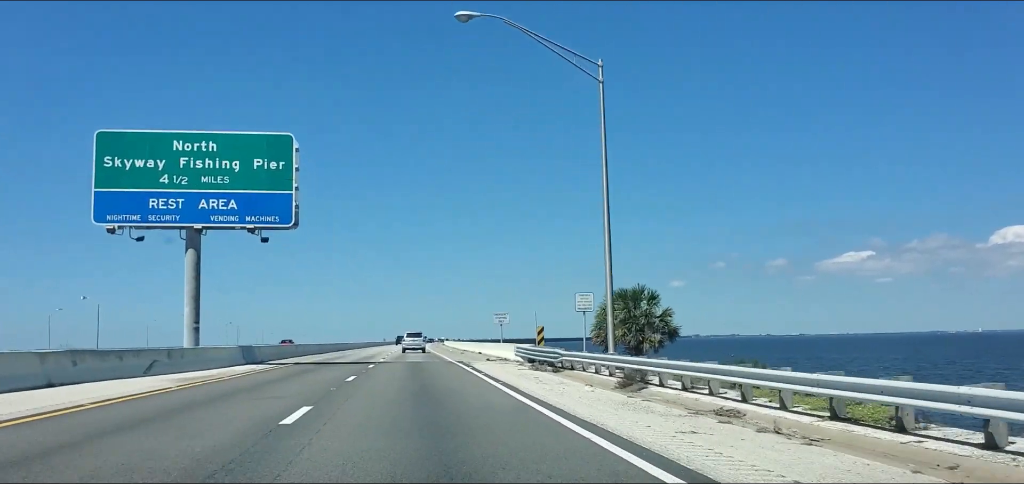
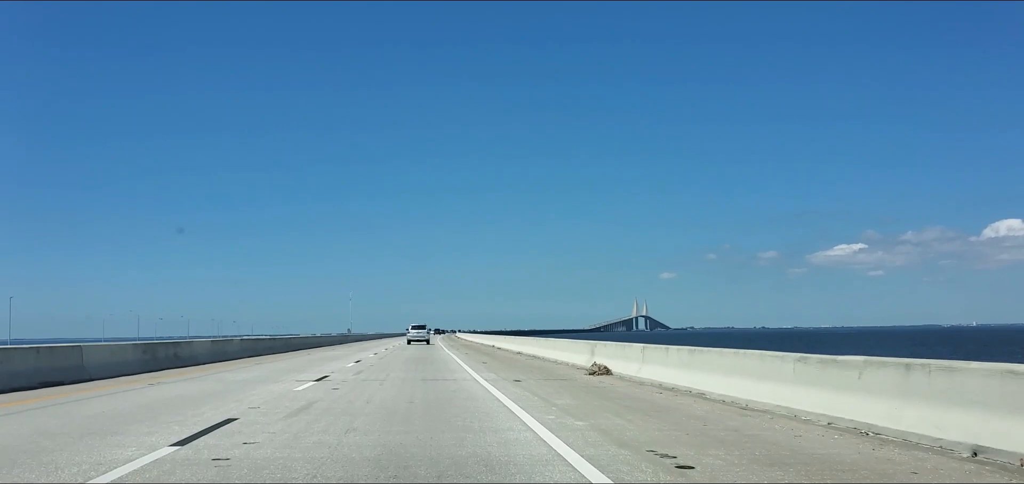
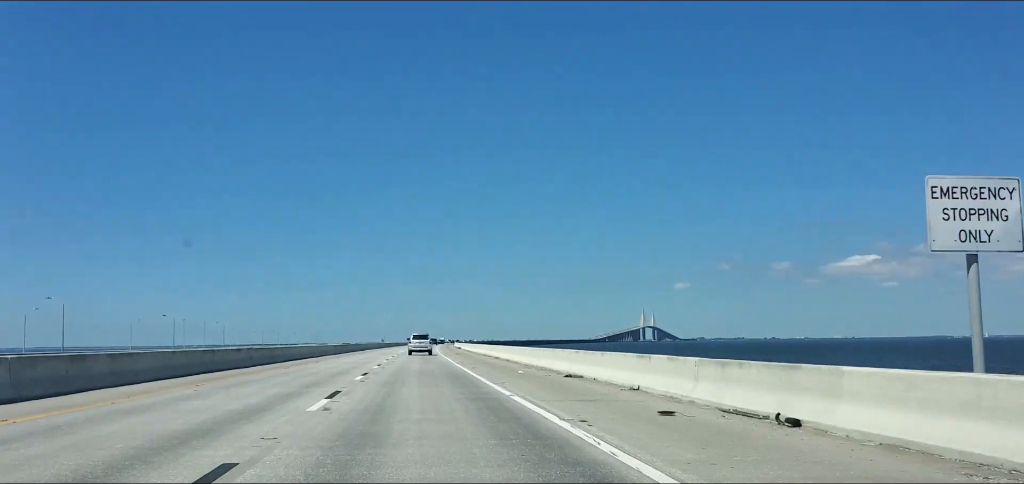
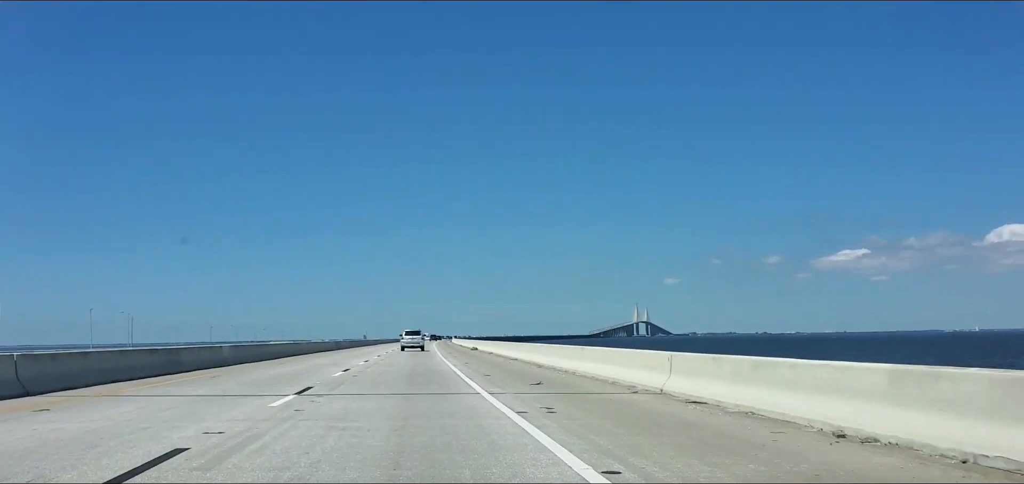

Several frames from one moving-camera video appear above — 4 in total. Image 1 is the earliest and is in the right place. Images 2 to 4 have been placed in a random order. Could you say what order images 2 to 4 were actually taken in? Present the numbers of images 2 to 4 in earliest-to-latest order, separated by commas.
3, 4, 2
